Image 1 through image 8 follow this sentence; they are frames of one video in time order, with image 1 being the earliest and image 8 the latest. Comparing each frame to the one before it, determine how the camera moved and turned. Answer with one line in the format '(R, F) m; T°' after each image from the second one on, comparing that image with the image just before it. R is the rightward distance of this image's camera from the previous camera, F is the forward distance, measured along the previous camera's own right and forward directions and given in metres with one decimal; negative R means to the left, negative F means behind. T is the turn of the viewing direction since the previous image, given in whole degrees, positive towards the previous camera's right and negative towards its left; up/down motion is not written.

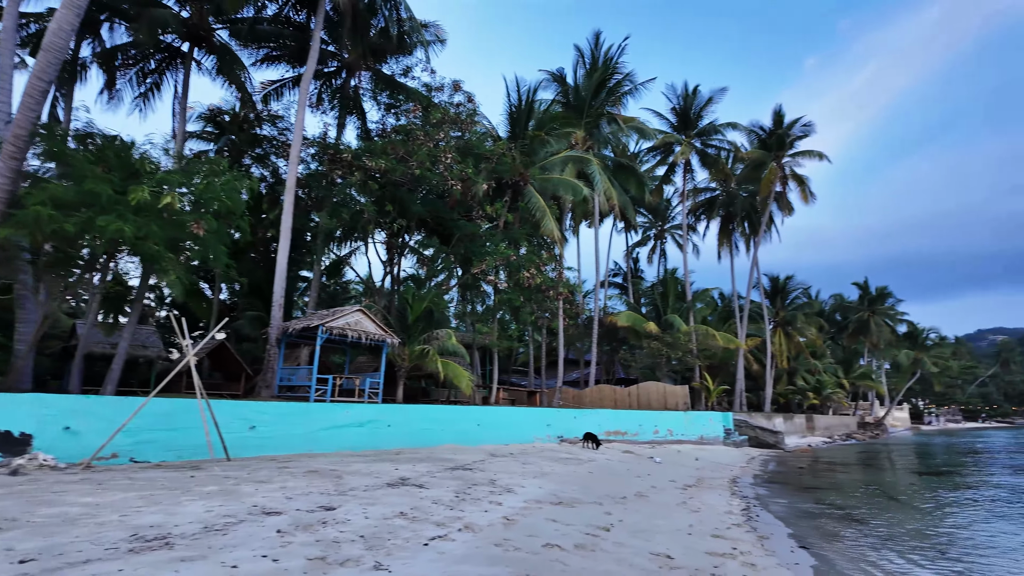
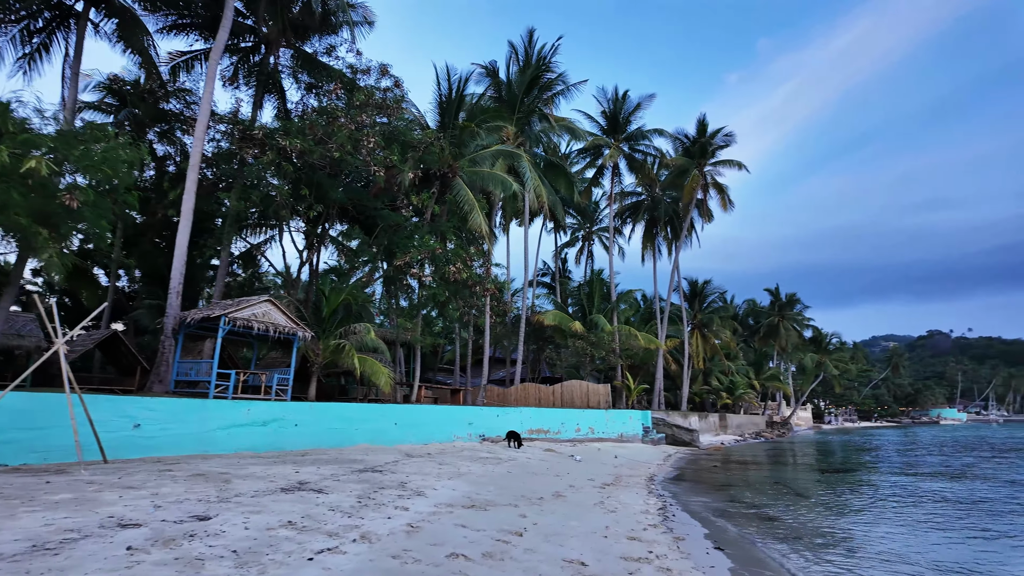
(+0.2, +0.4) m; +7°
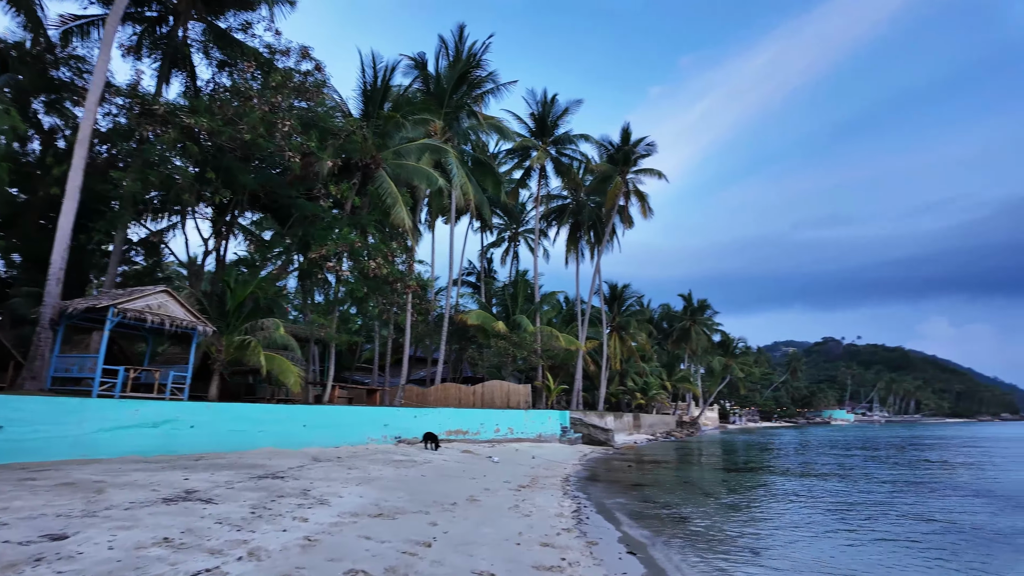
(+0.1, +0.2) m; +7°
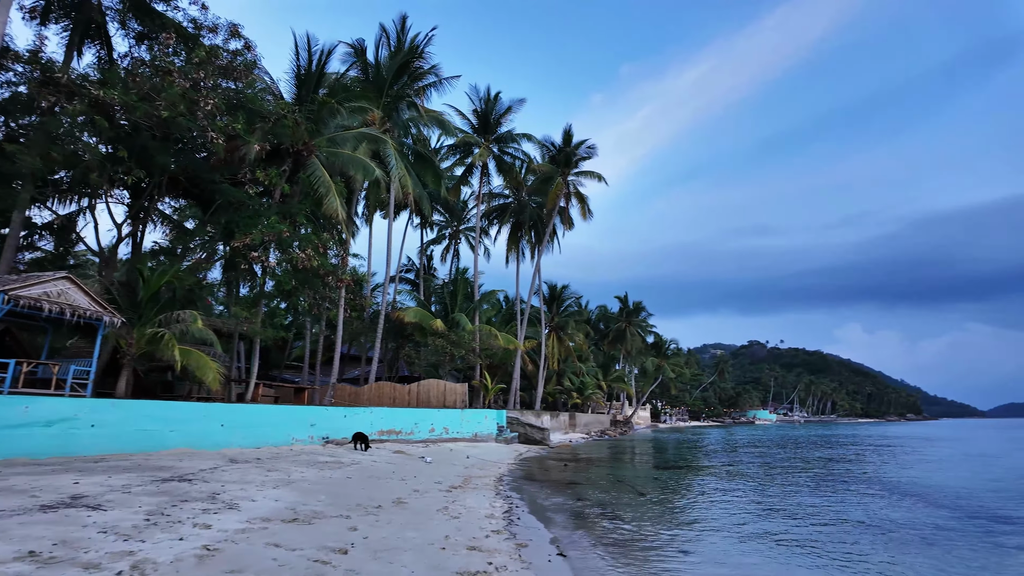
(+0.1, +0.3) m; +6°
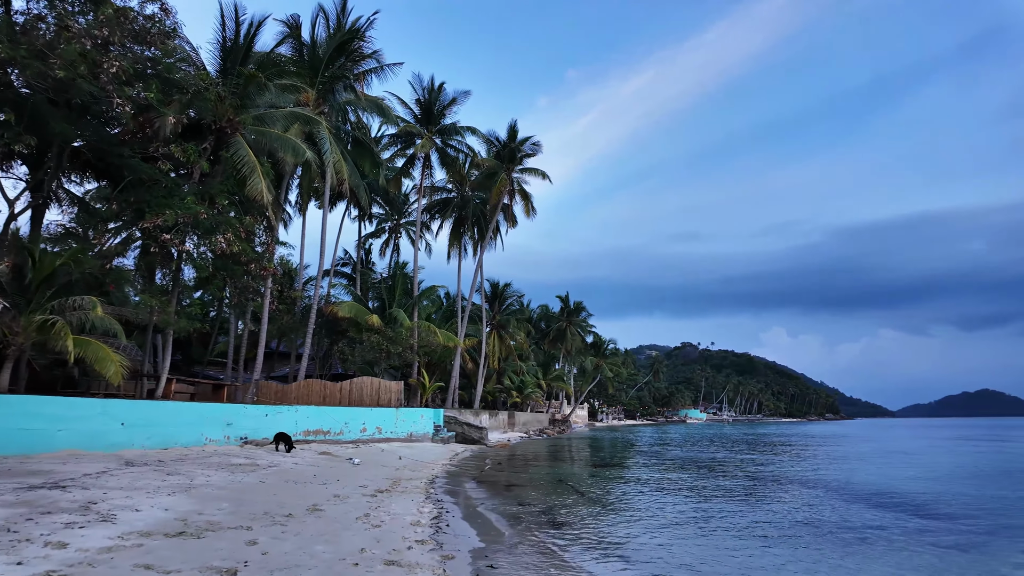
(+0.1, +0.6) m; +6°
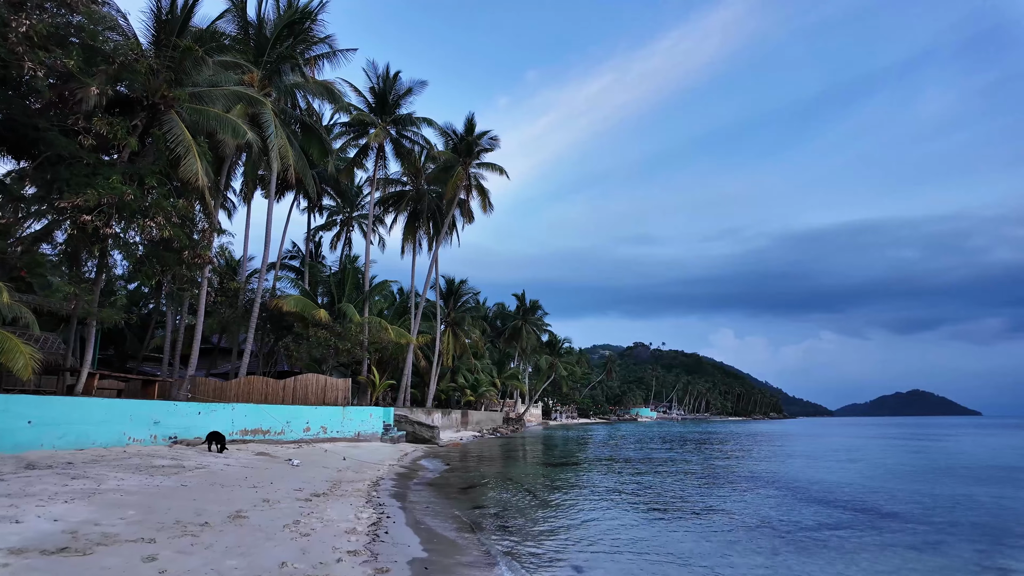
(+0.1, +0.5) m; +4°
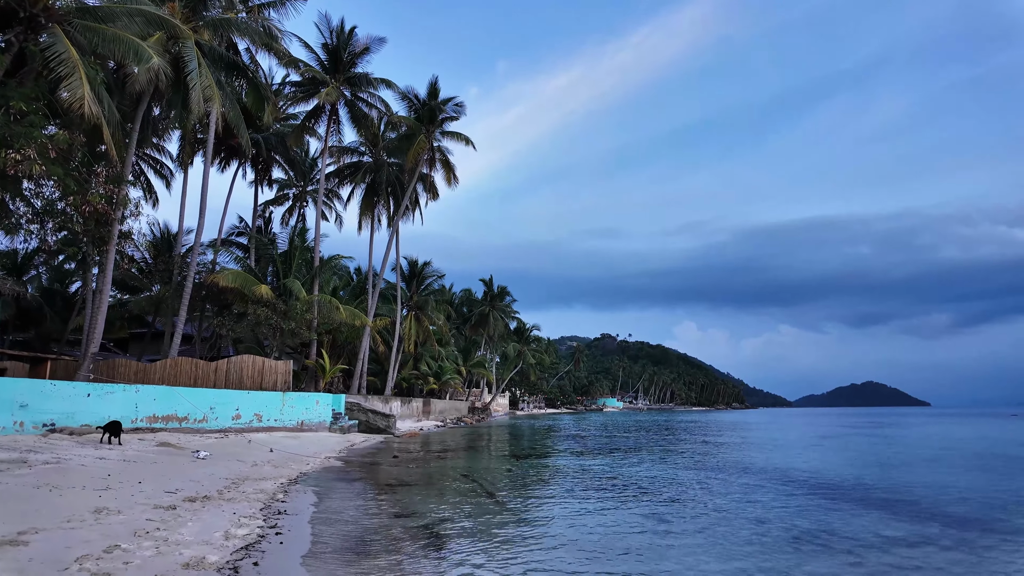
(+0.2, +2.1) m; +3°
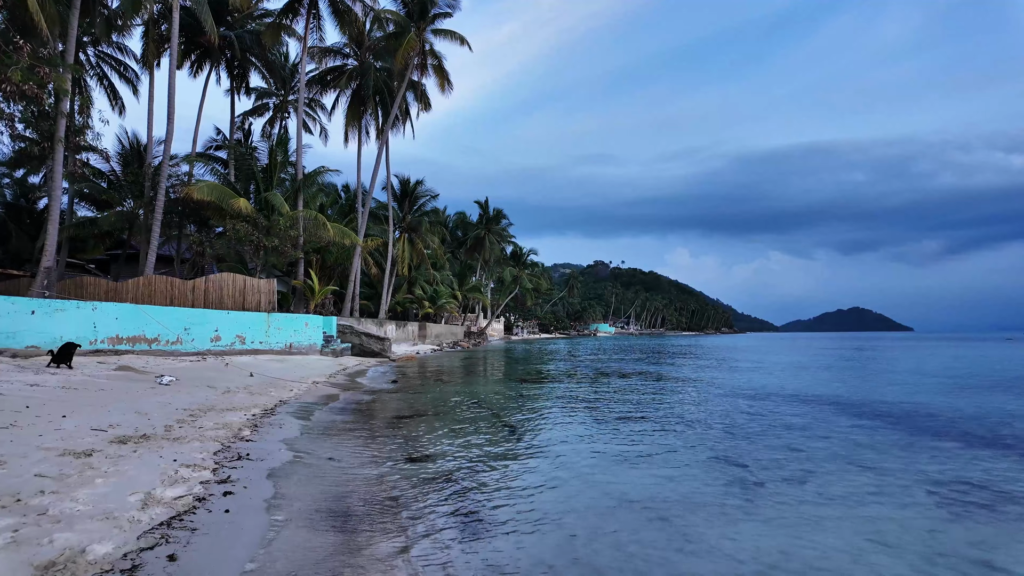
(-0.3, +1.6) m; +1°
